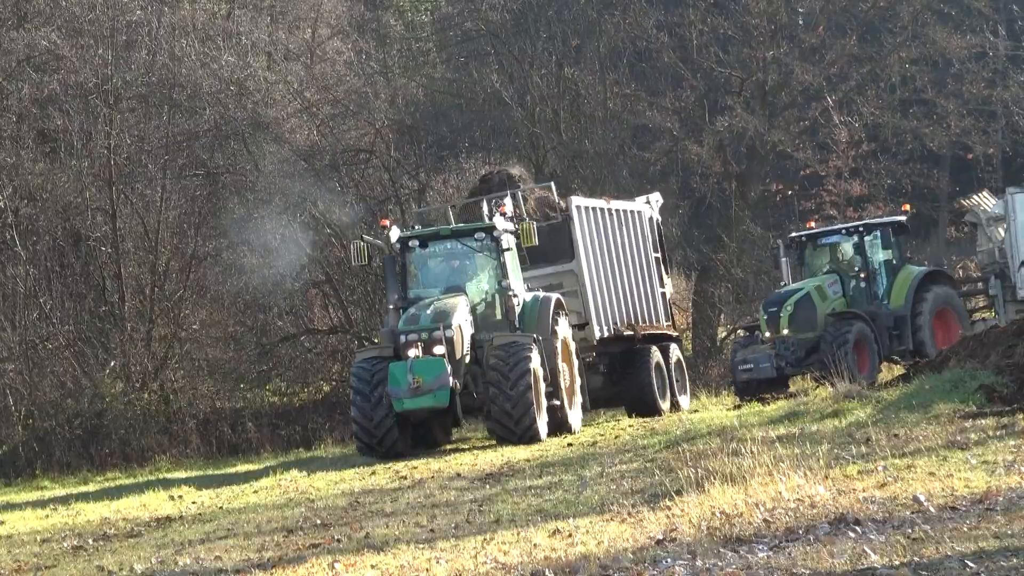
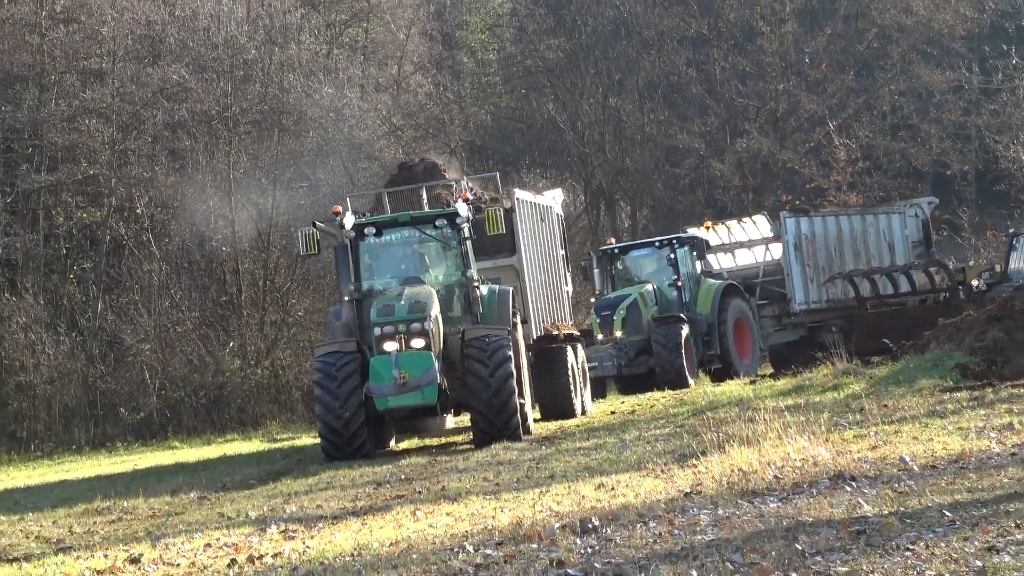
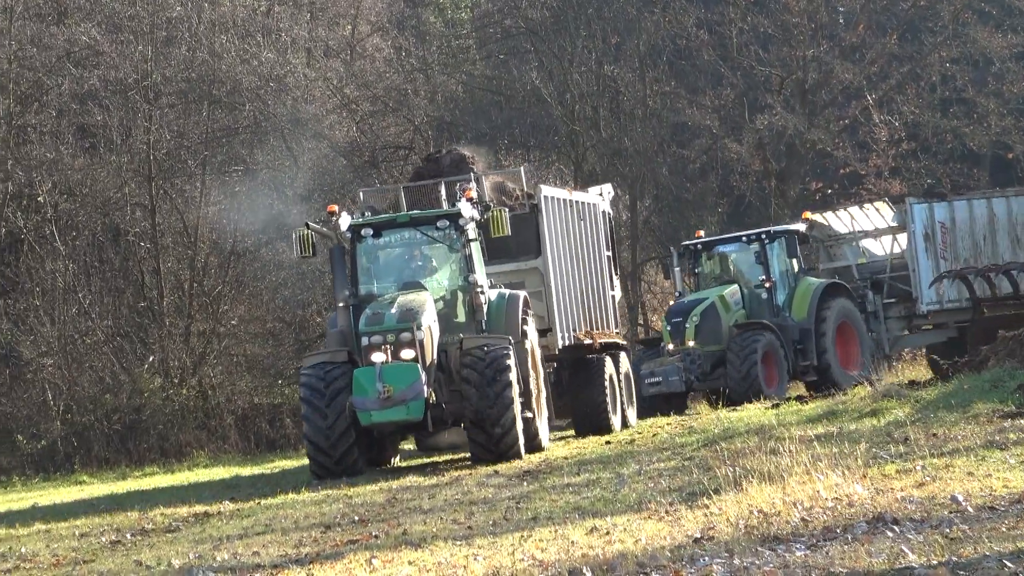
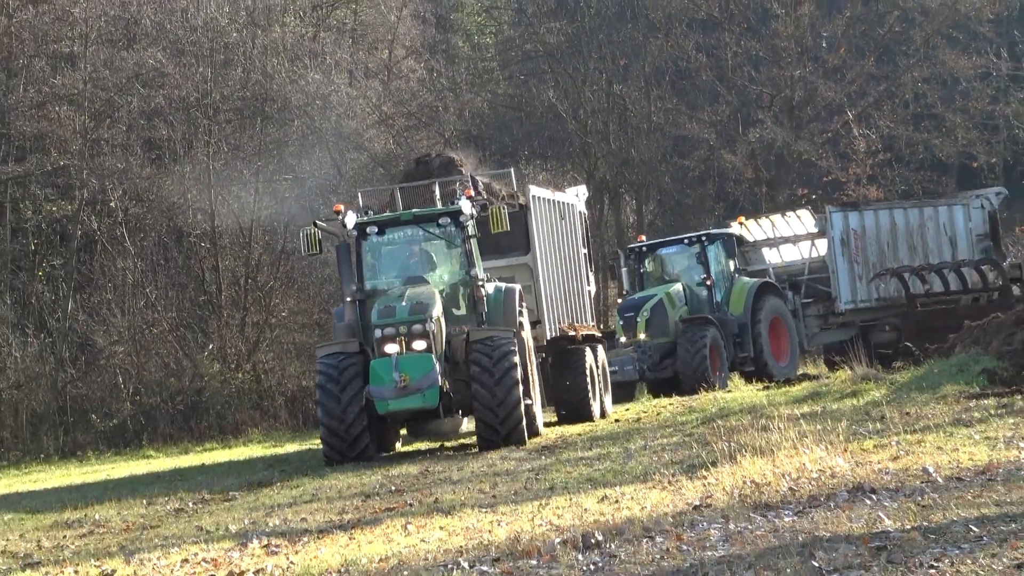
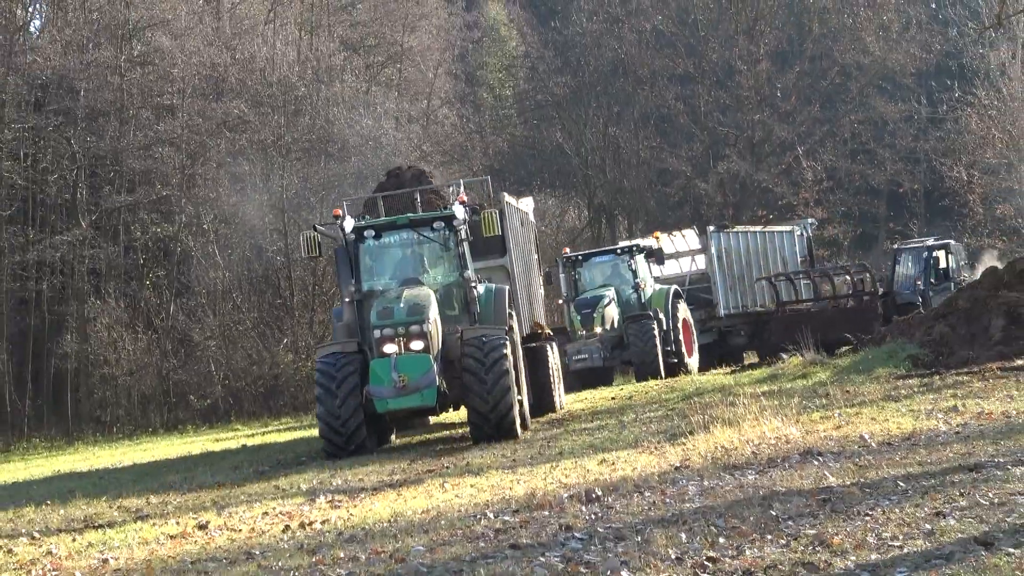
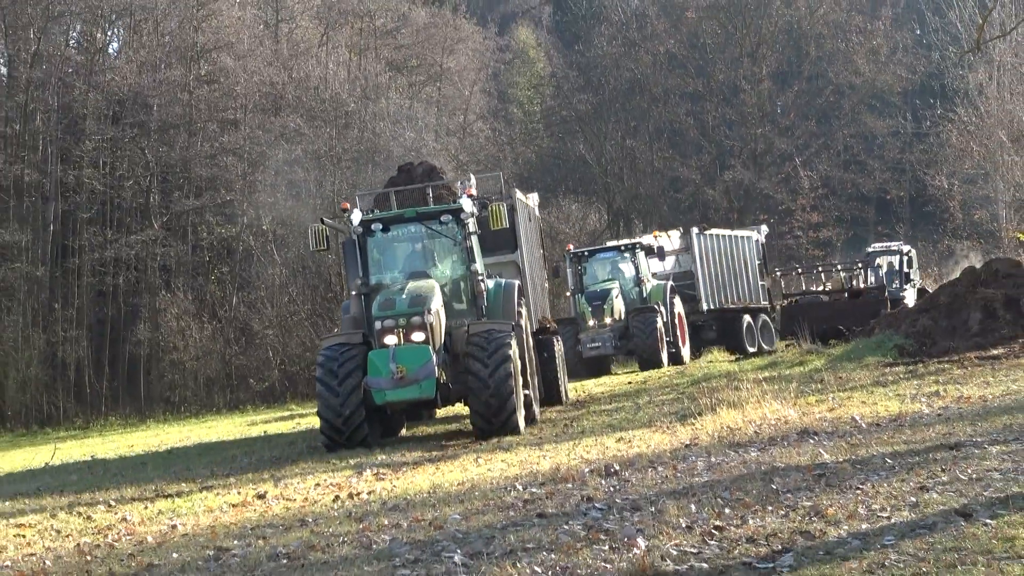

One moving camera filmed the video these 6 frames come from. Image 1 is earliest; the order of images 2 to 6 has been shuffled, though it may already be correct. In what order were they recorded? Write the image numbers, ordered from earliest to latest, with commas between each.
3, 4, 2, 5, 6
